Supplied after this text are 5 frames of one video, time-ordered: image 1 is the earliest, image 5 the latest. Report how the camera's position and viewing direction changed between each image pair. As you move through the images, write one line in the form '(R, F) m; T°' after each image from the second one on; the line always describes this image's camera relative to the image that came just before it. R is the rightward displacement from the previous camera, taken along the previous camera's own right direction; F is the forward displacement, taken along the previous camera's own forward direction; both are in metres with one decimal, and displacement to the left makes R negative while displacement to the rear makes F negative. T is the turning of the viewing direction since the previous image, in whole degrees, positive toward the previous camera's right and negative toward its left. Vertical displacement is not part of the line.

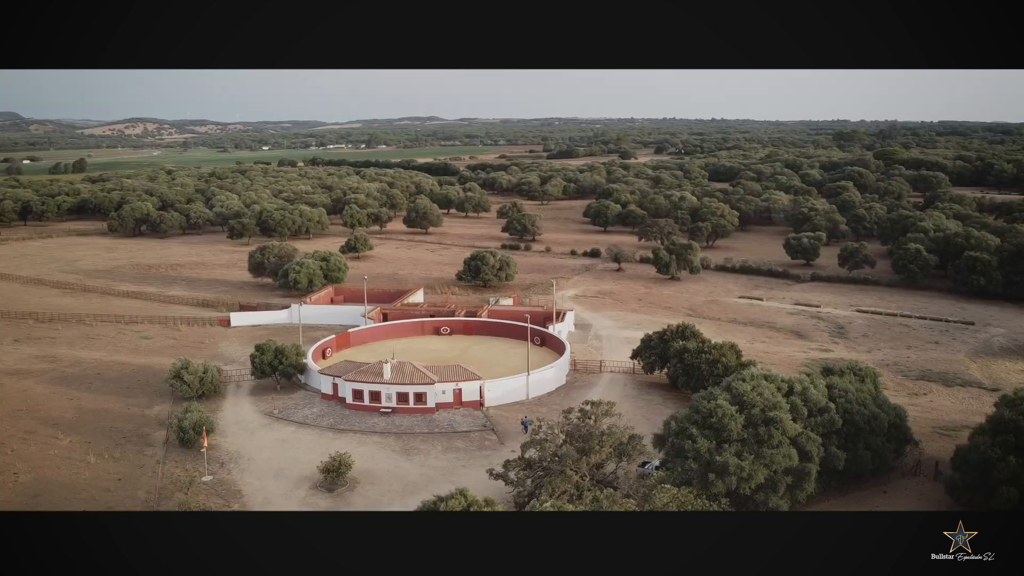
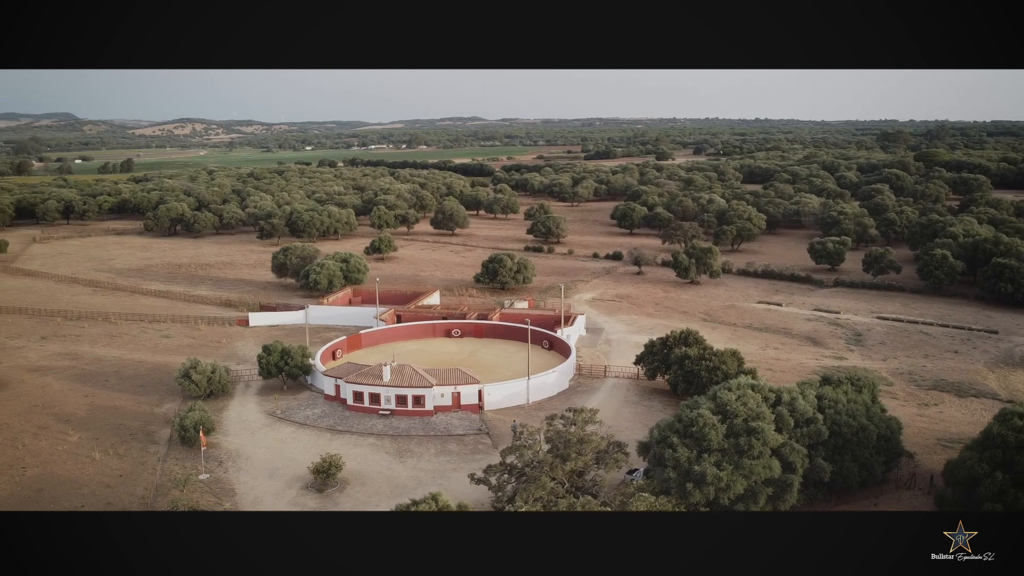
(+1.2, -0.1) m; -3°
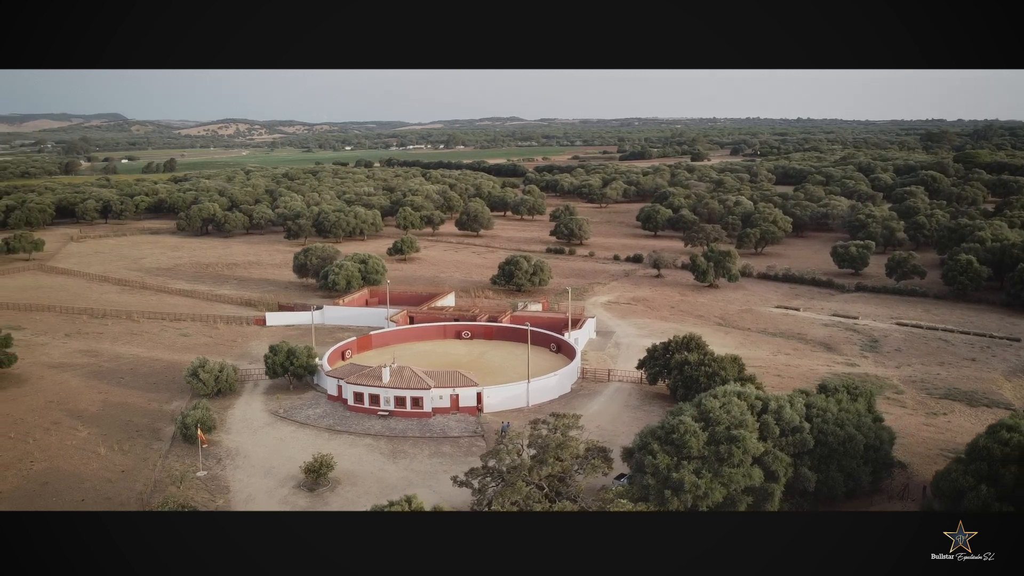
(+1.2, -0.1) m; -2°
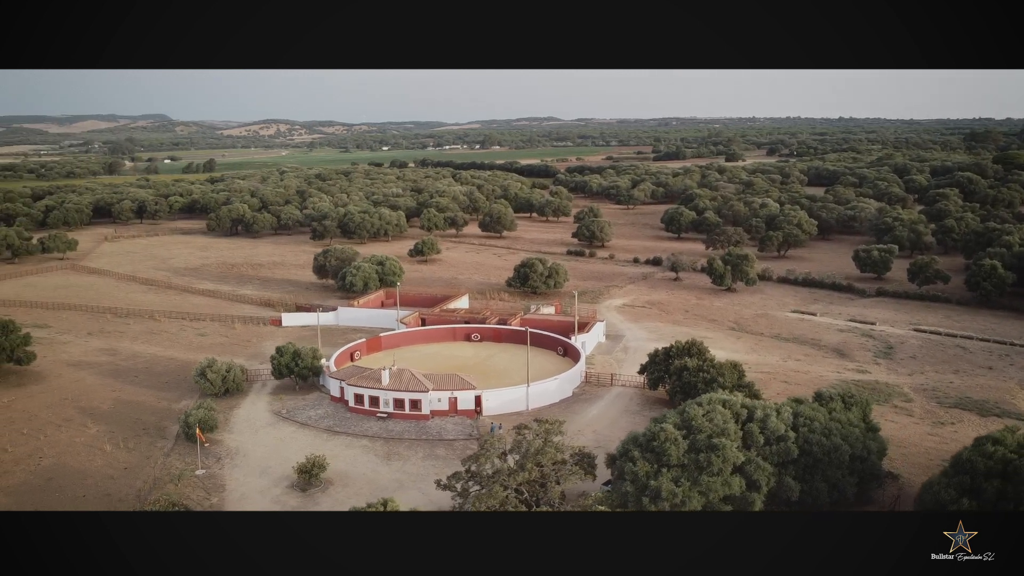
(+1.1, -0.1) m; -2°
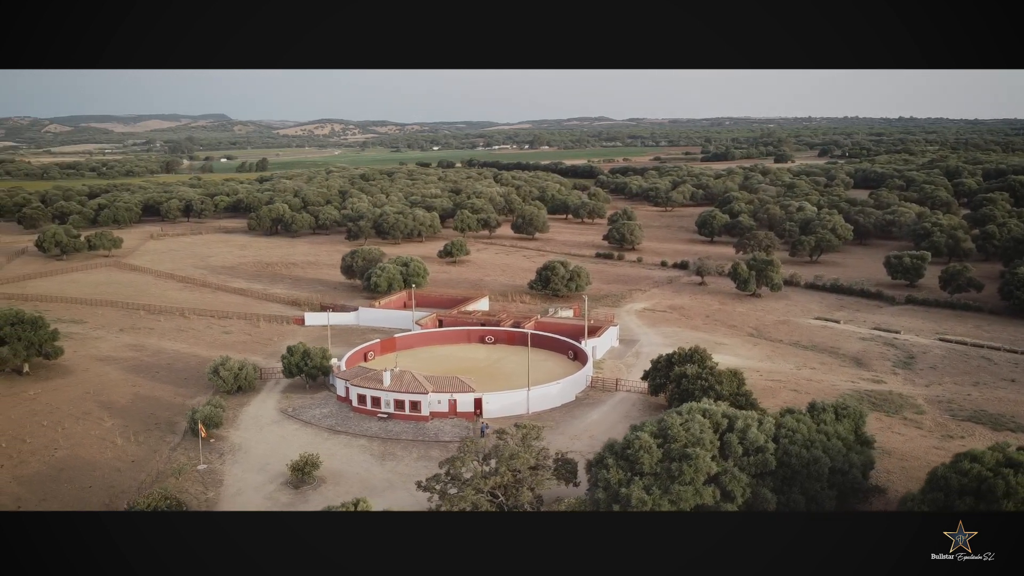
(+1.5, -0.2) m; -3°
